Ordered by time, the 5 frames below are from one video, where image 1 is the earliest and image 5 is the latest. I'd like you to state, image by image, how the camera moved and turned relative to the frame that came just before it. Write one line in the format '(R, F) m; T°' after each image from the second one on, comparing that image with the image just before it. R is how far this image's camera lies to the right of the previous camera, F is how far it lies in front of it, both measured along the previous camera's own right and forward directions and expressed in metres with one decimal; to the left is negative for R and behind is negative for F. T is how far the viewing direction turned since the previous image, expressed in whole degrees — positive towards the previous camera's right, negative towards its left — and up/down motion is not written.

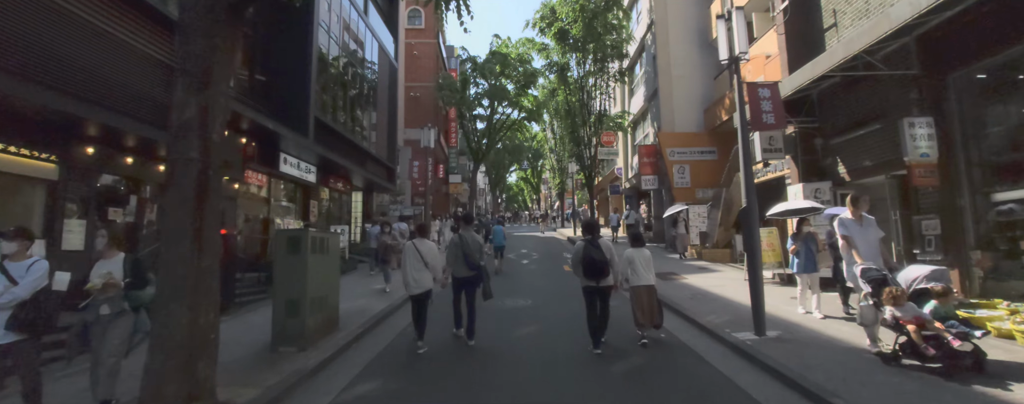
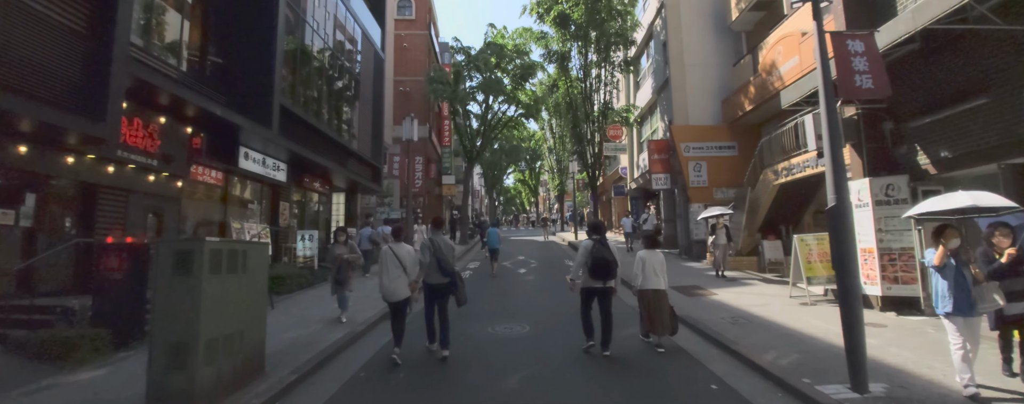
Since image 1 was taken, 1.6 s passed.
(+0.1, +1.9) m; 0°
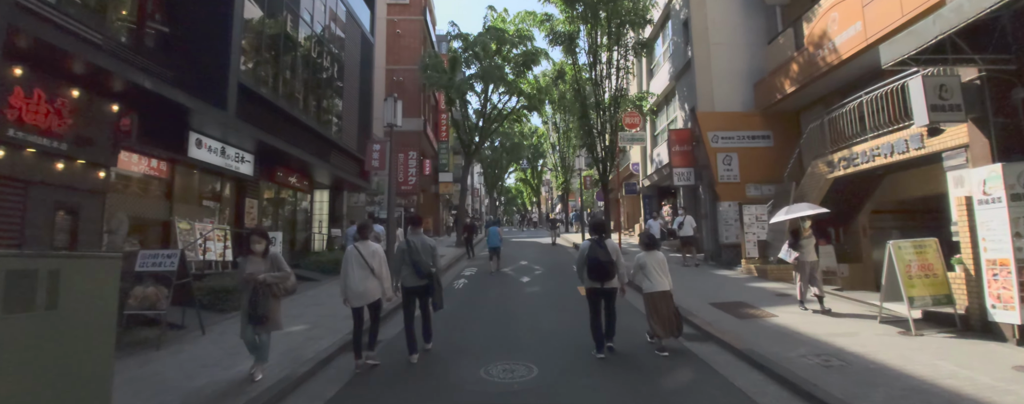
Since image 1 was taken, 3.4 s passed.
(0.0, +2.0) m; 0°
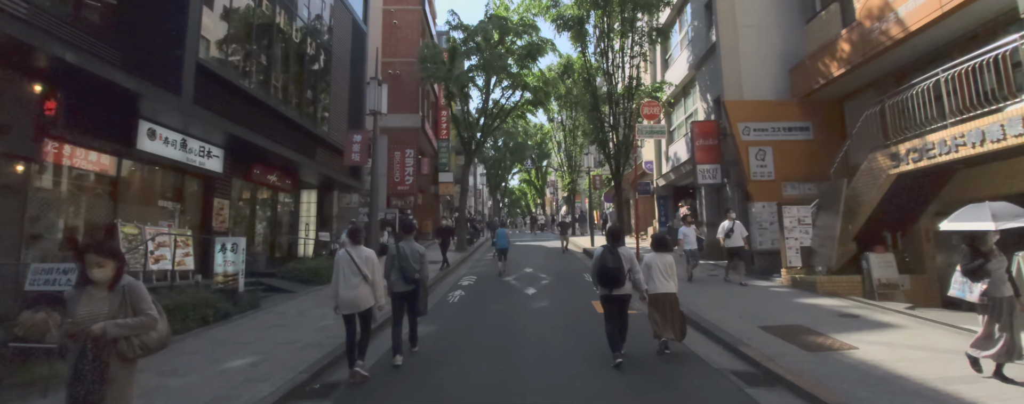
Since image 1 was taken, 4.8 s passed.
(0.0, +1.5) m; -1°
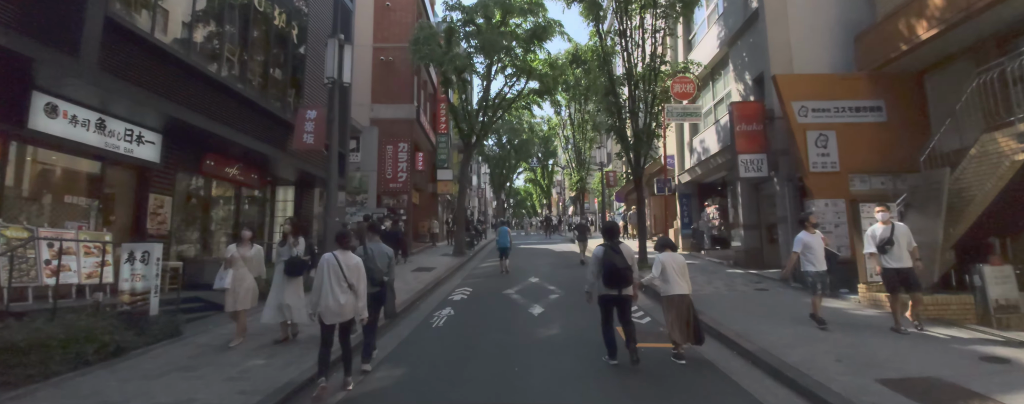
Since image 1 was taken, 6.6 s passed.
(+0.1, +2.1) m; -1°
